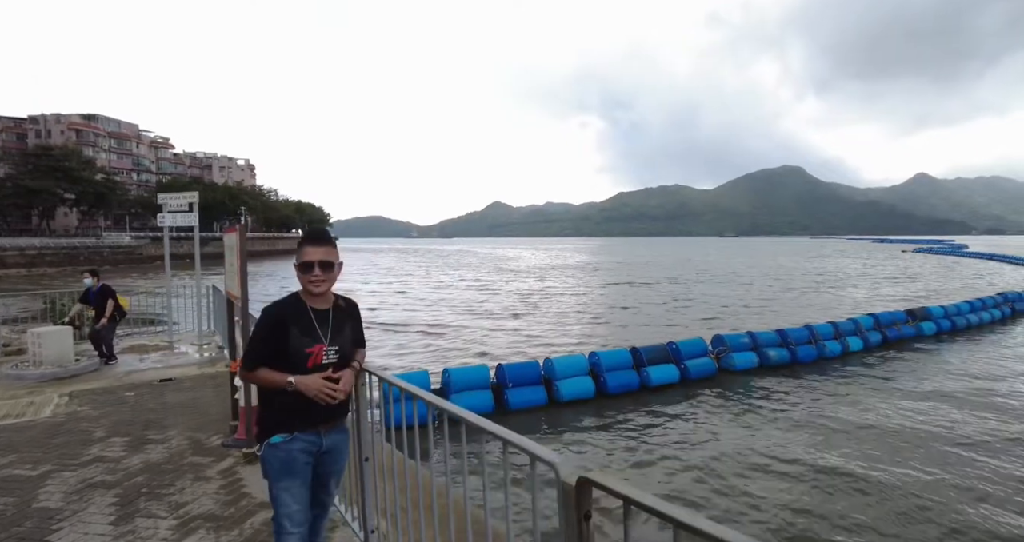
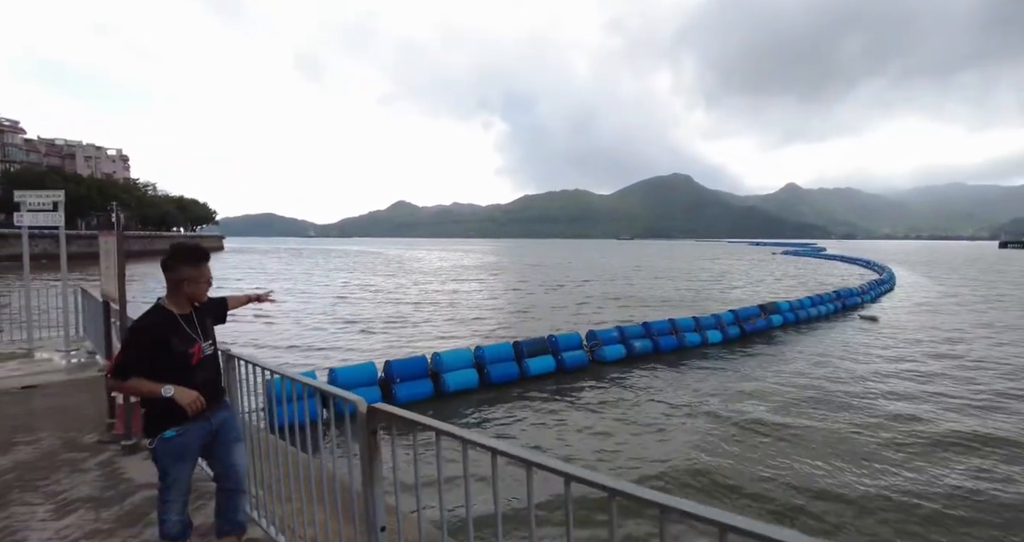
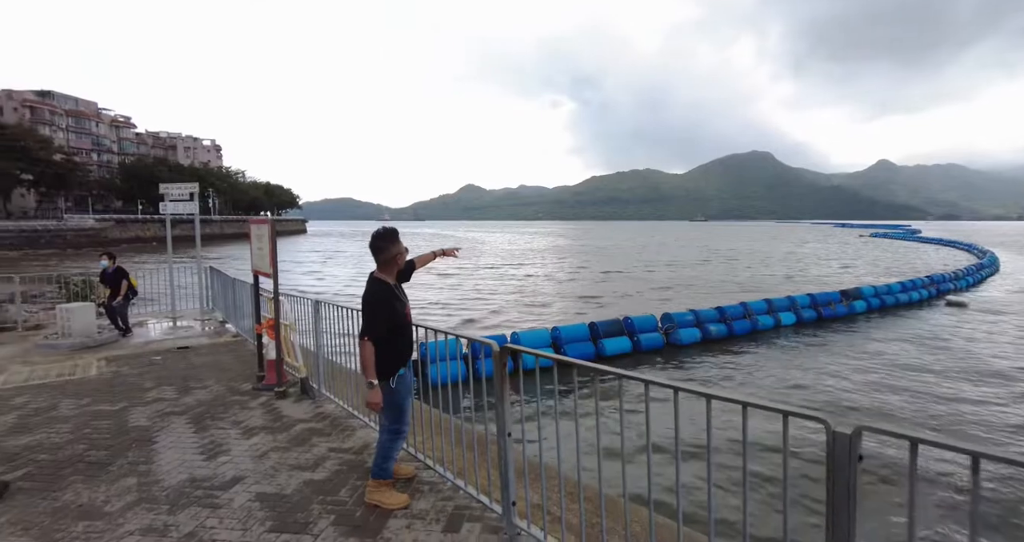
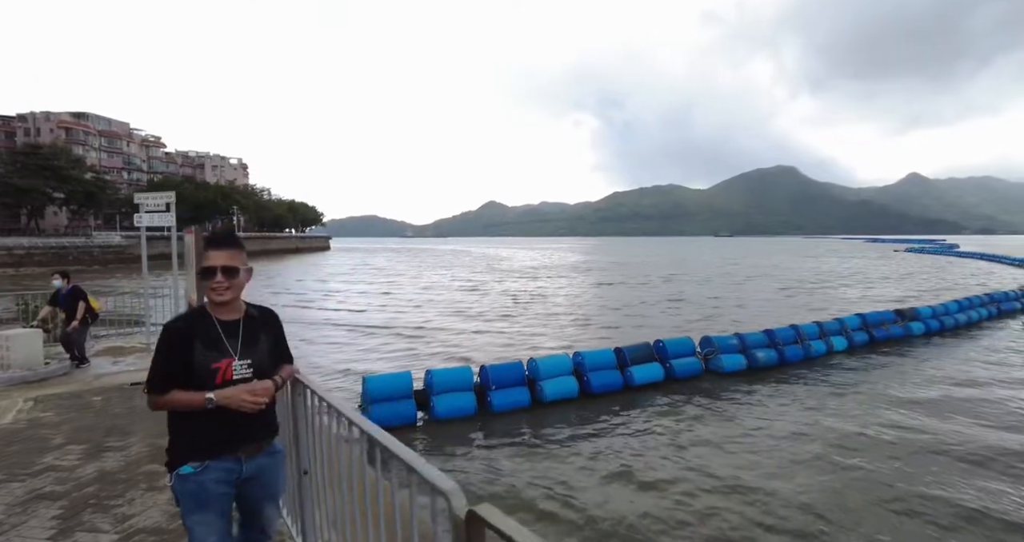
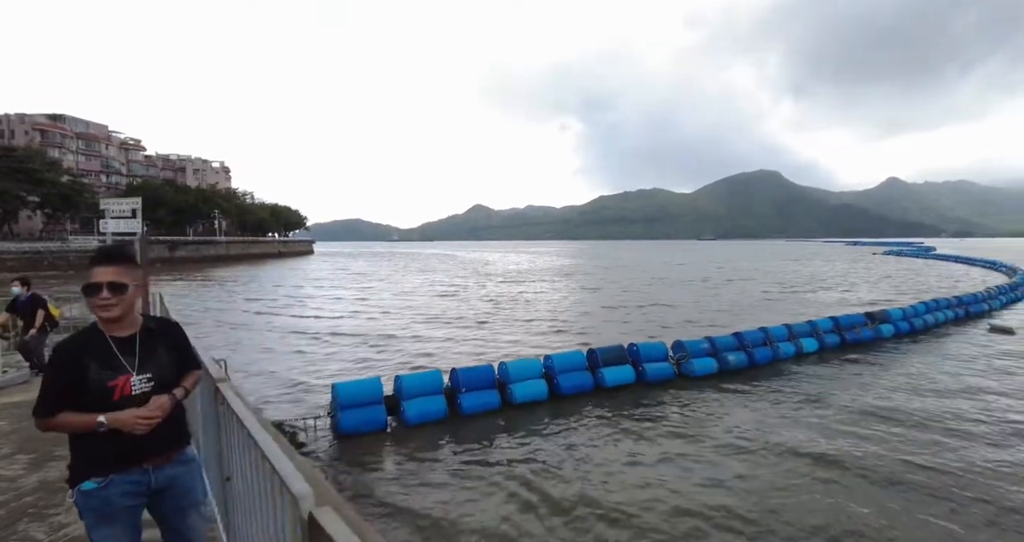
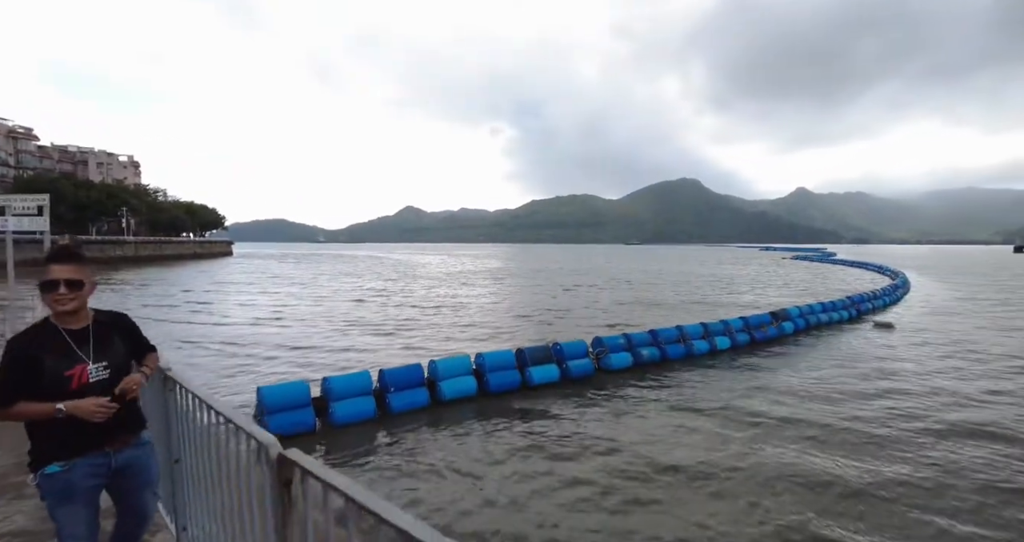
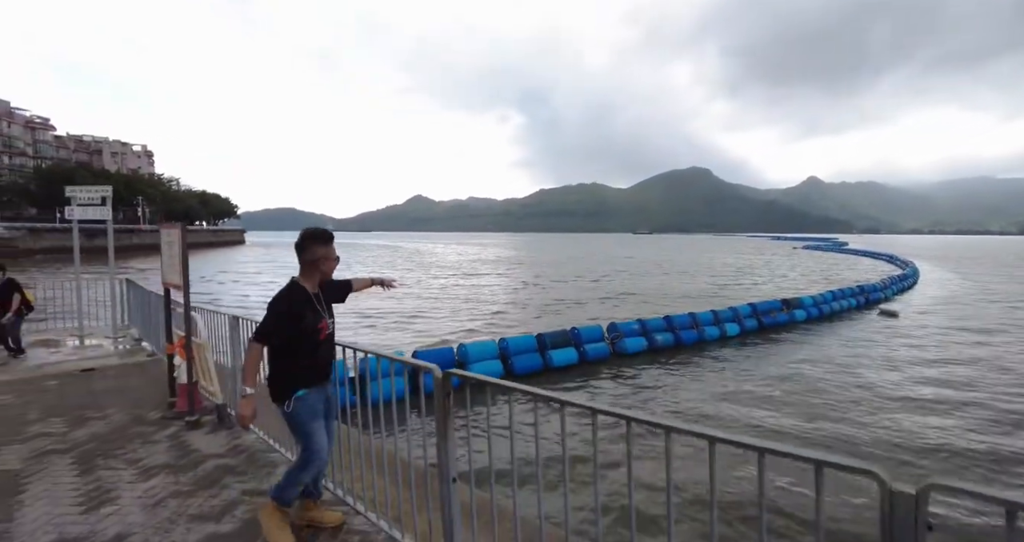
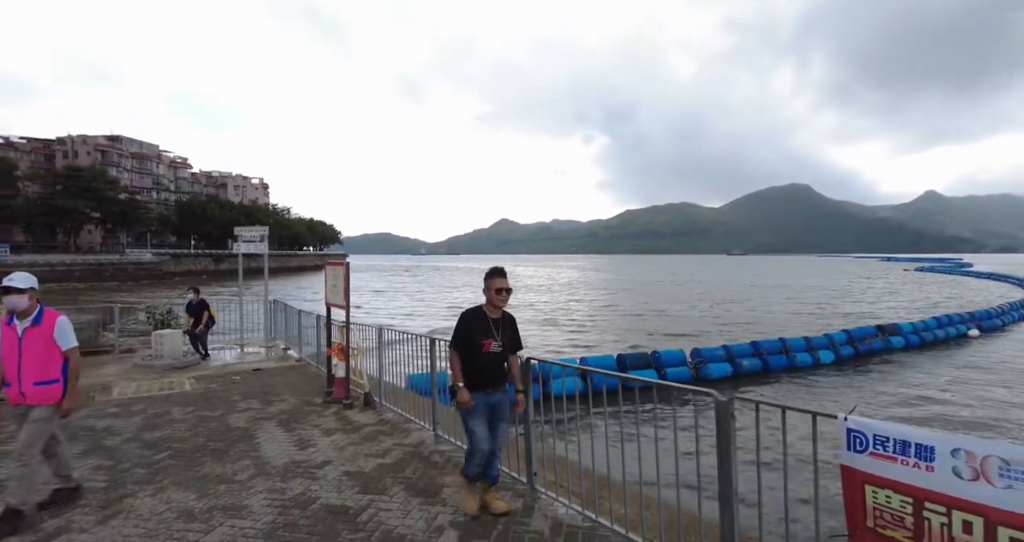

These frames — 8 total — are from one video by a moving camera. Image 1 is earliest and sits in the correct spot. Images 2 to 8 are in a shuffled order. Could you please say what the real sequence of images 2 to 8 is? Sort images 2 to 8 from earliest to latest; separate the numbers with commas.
4, 5, 6, 2, 7, 3, 8
